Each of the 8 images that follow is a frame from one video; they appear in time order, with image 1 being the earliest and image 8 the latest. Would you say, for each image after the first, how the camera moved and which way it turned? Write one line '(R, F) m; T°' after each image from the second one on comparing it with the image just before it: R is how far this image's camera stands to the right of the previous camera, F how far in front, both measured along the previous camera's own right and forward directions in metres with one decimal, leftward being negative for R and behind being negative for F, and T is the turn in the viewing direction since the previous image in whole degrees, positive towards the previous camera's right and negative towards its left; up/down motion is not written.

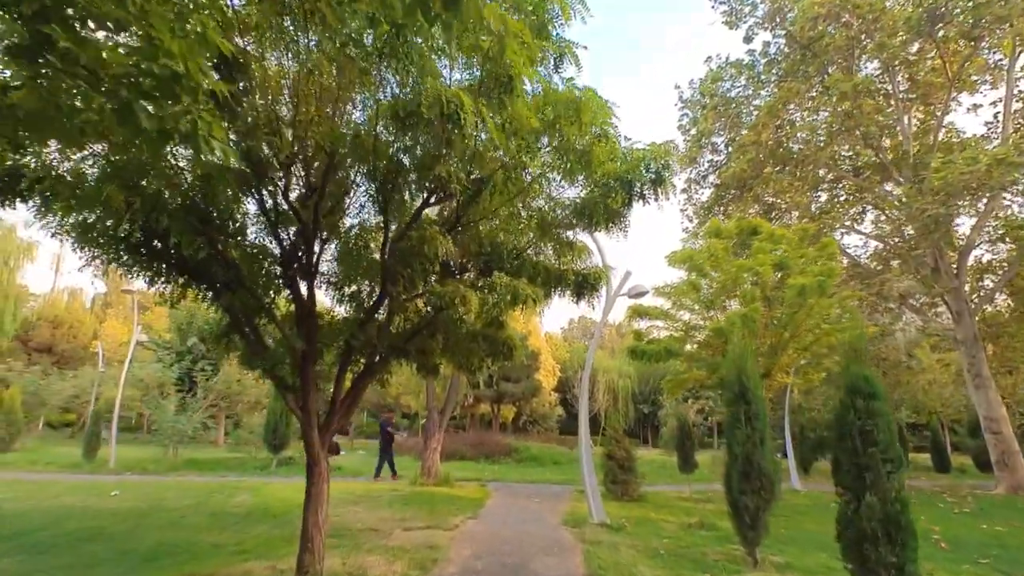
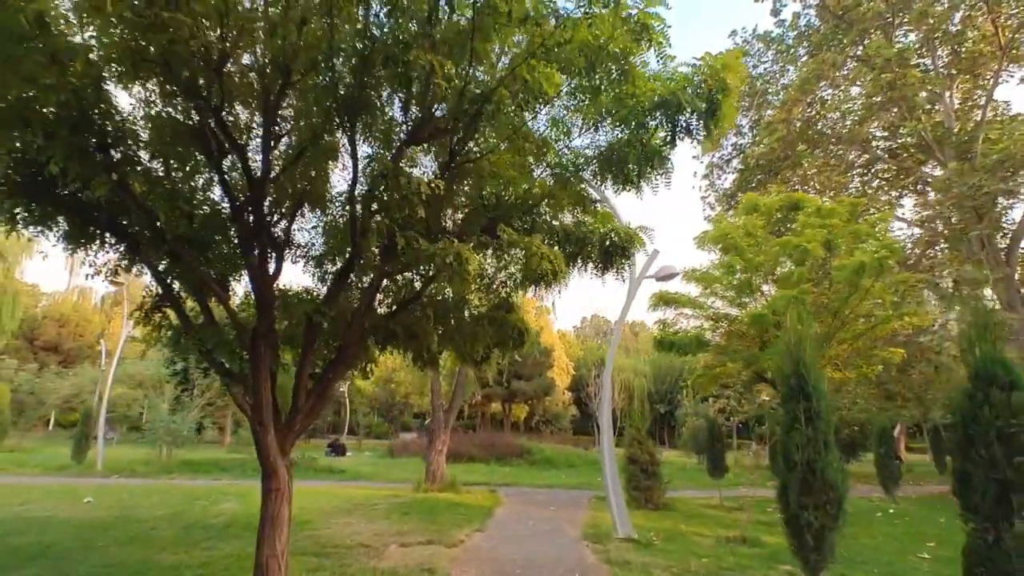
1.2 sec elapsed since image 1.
(0.0, +1.4) m; -1°
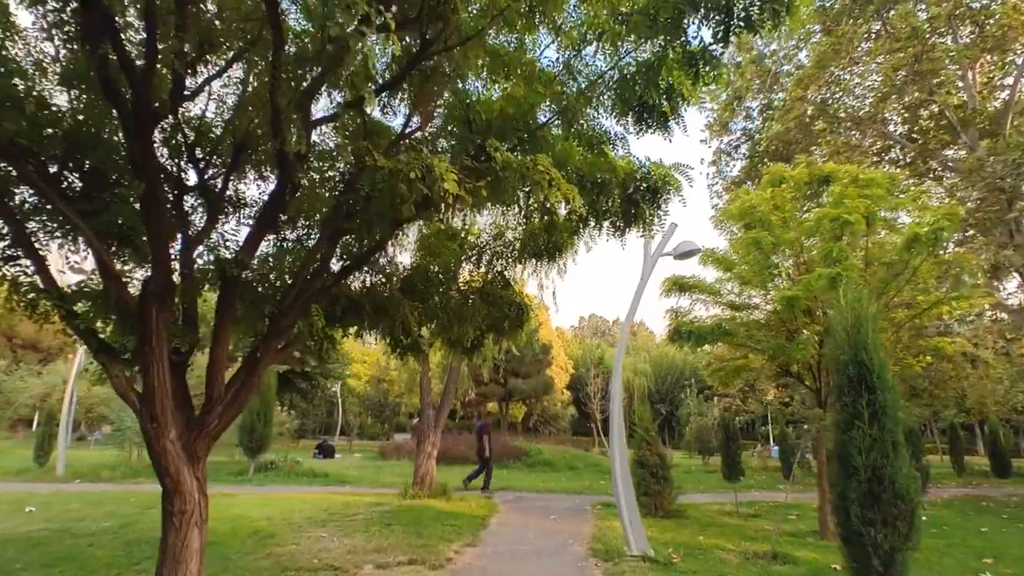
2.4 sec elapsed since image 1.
(0.0, +1.3) m; 0°
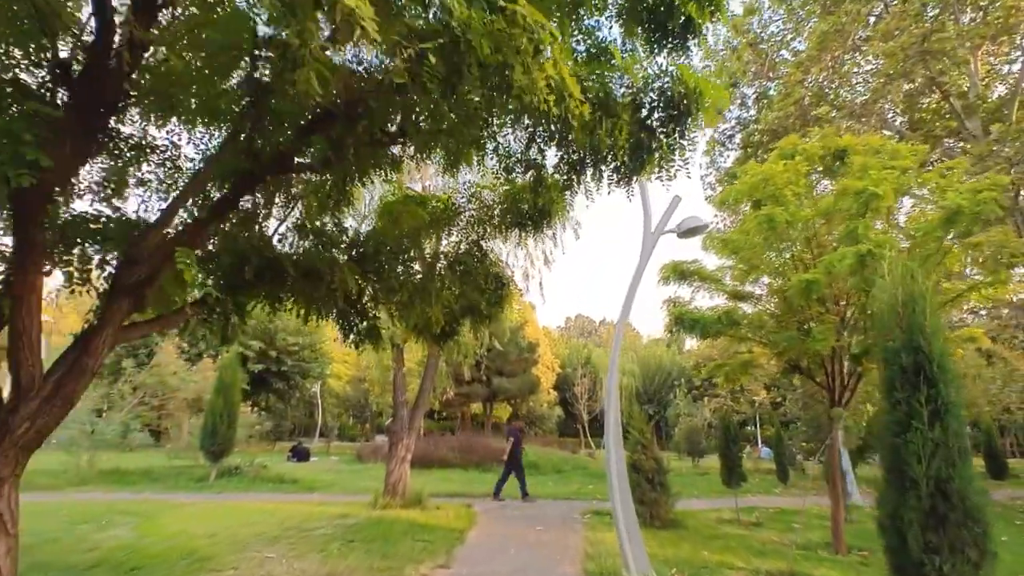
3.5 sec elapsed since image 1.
(+0.1, +1.2) m; +1°
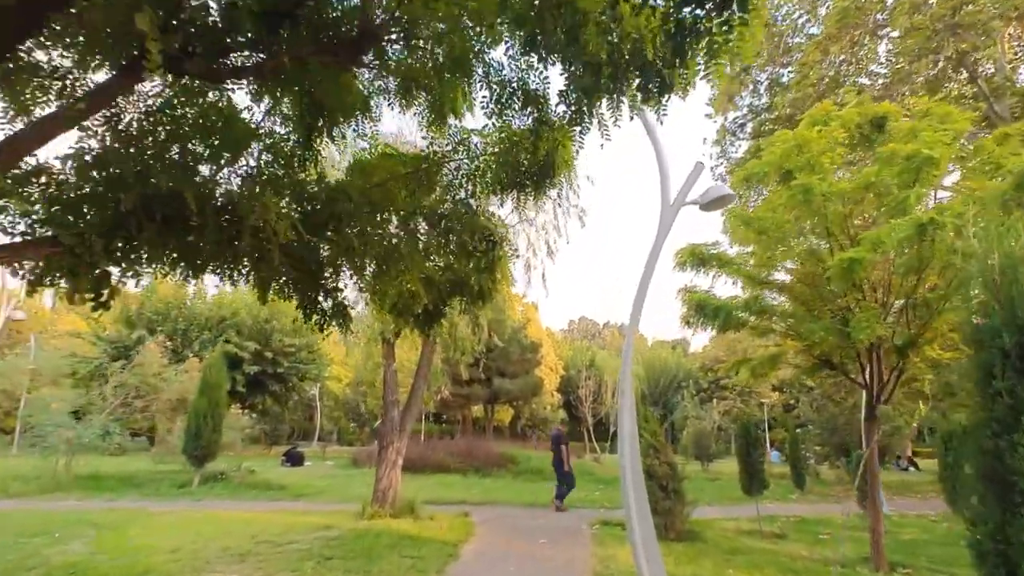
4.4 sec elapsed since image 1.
(+0.1, +1.0) m; 0°
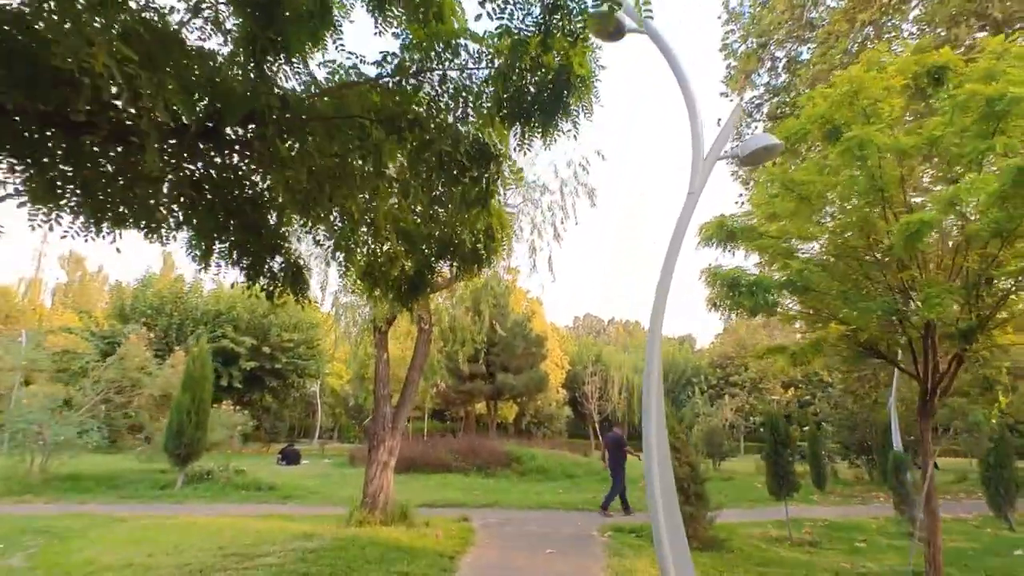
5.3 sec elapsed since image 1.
(0.0, +1.1) m; 0°
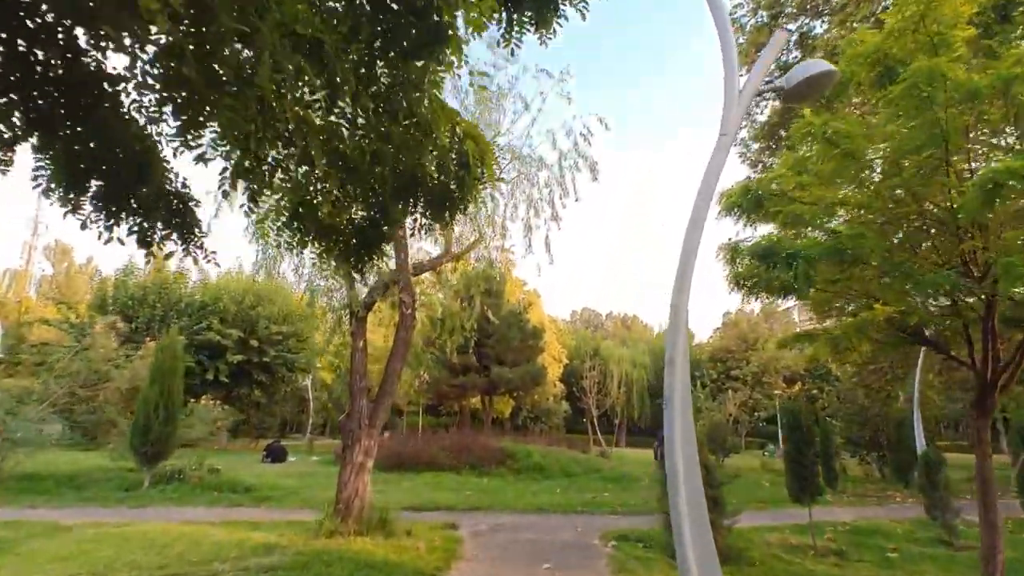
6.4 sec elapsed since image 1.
(+0.1, +1.1) m; 0°
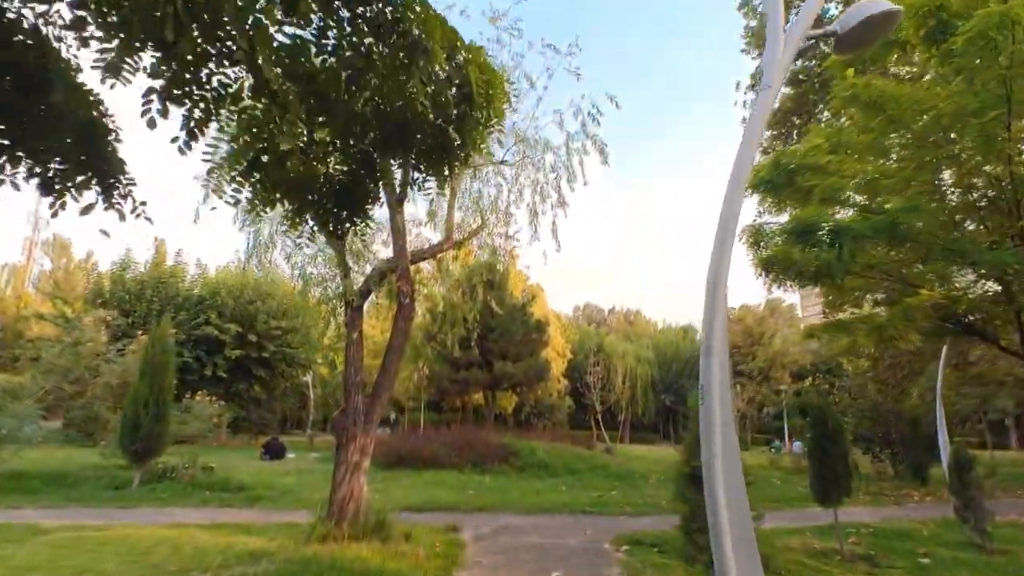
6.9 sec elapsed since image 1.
(-0.1, +0.6) m; 0°
